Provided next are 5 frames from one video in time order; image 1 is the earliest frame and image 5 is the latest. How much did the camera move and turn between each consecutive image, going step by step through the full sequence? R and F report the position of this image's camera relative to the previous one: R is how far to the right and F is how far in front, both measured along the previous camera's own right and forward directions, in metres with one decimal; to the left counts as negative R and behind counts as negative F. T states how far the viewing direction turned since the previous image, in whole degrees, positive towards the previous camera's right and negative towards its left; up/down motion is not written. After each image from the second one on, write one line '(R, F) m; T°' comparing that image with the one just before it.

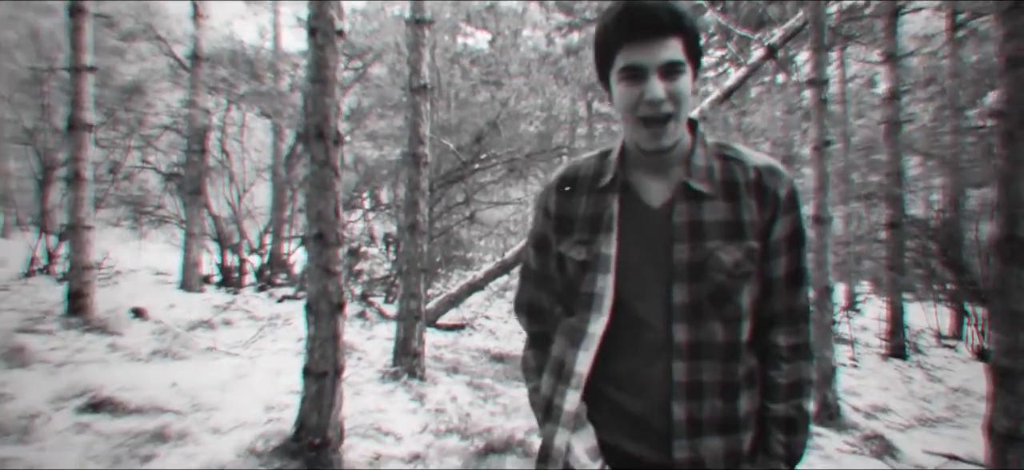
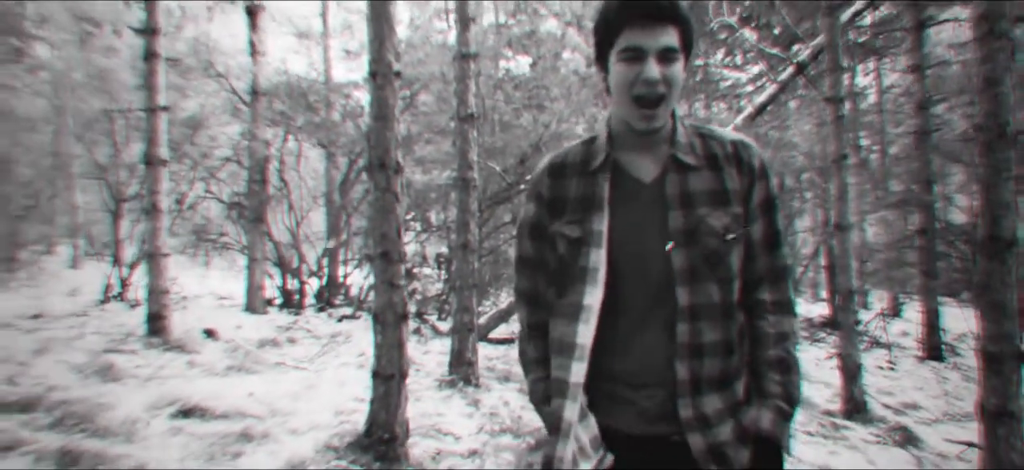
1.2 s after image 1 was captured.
(-0.1, -0.3) m; -4°
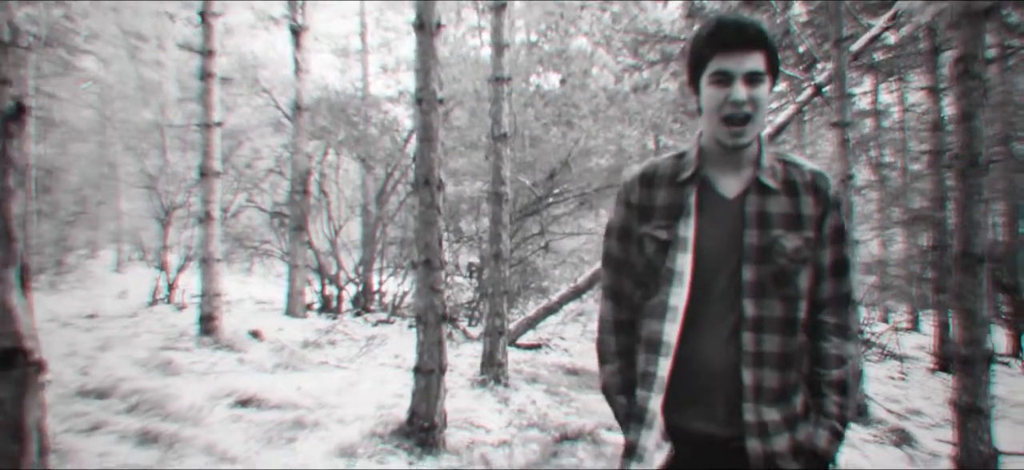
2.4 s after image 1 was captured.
(-0.1, -0.4) m; -2°
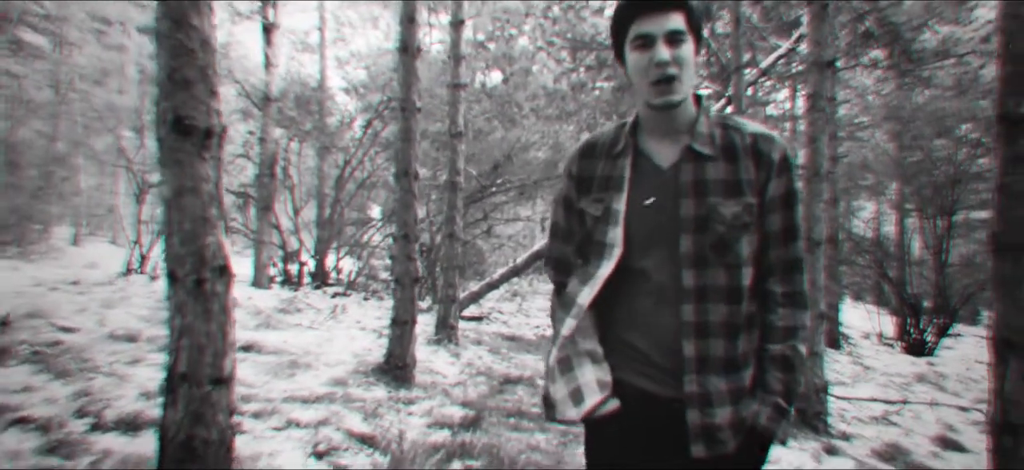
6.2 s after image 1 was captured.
(-0.2, -1.2) m; +7°
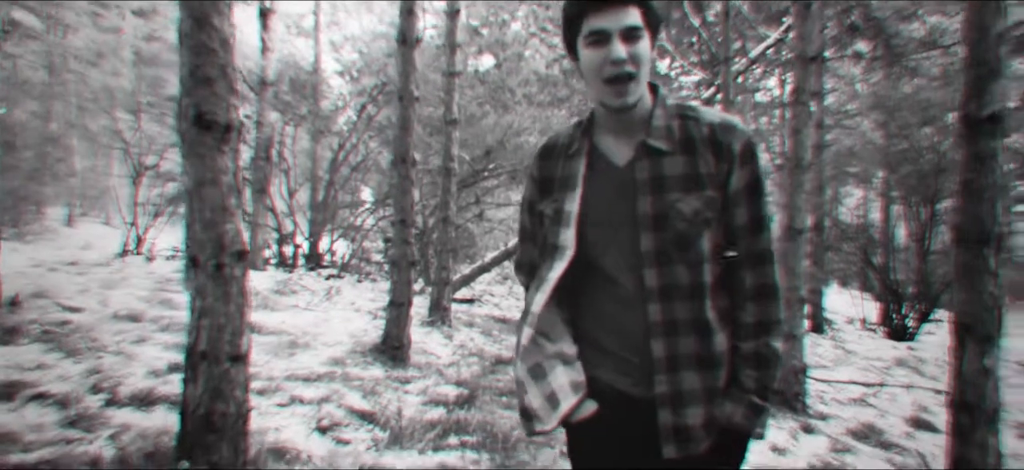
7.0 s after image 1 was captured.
(0.0, -0.2) m; +1°
